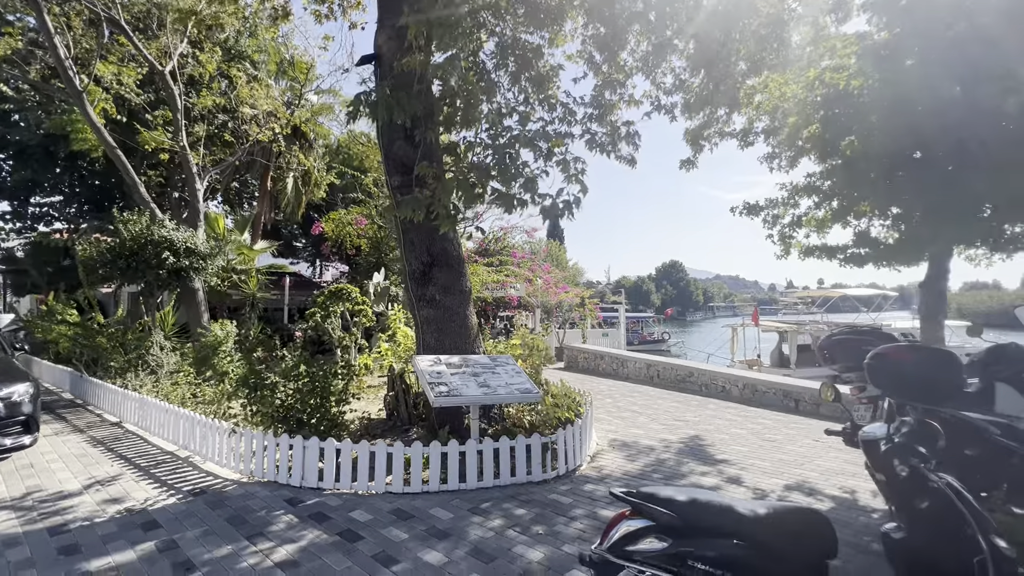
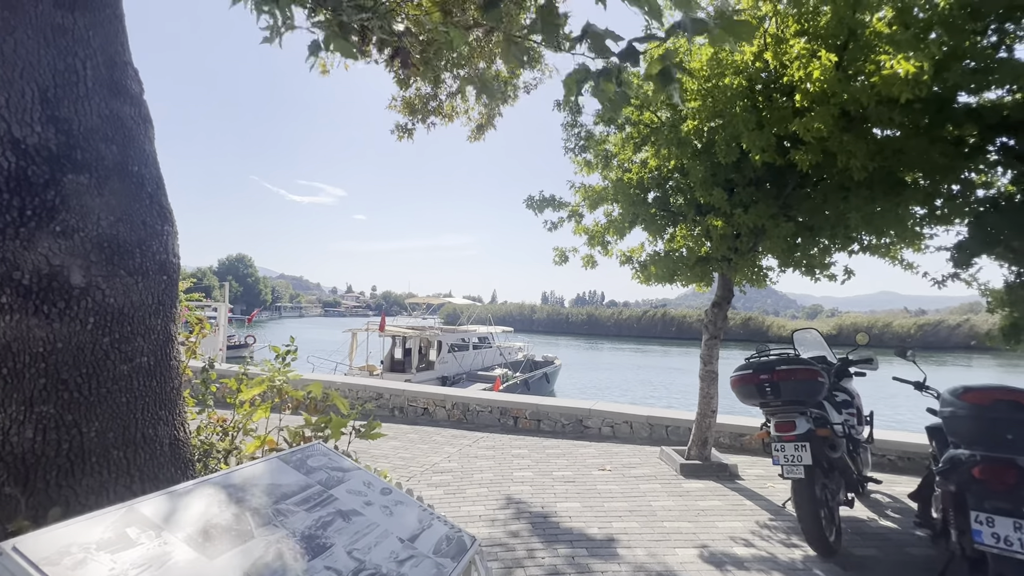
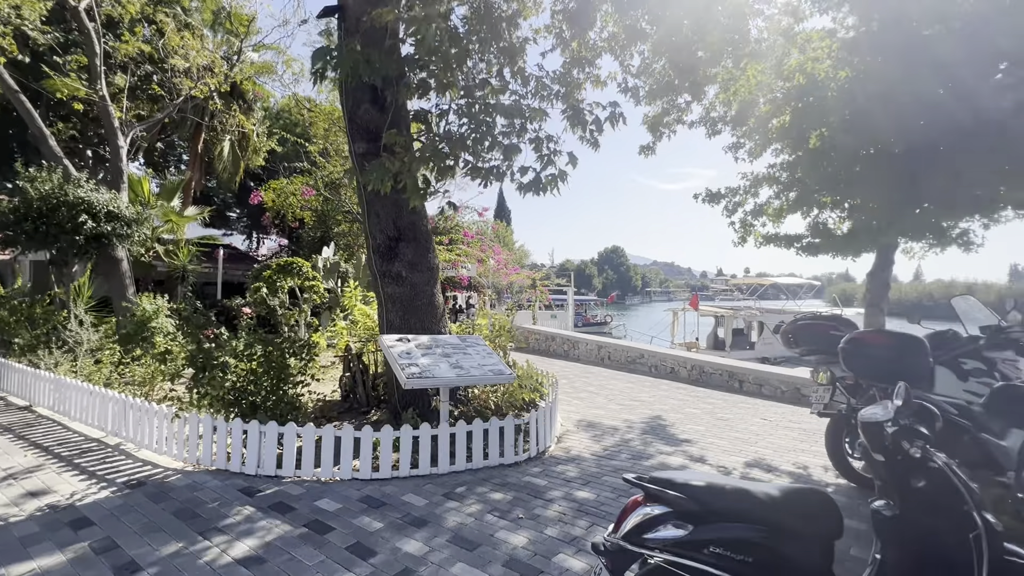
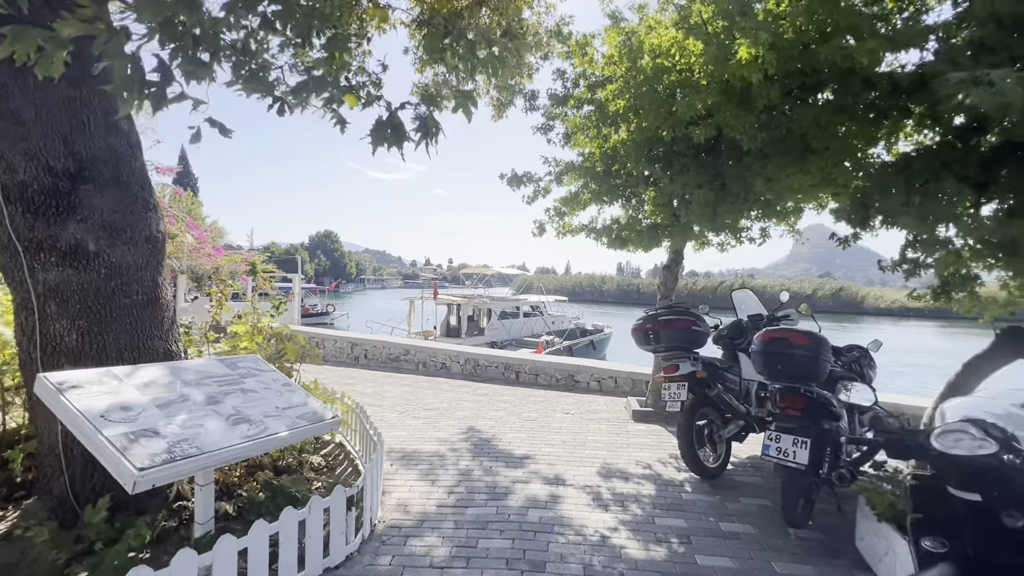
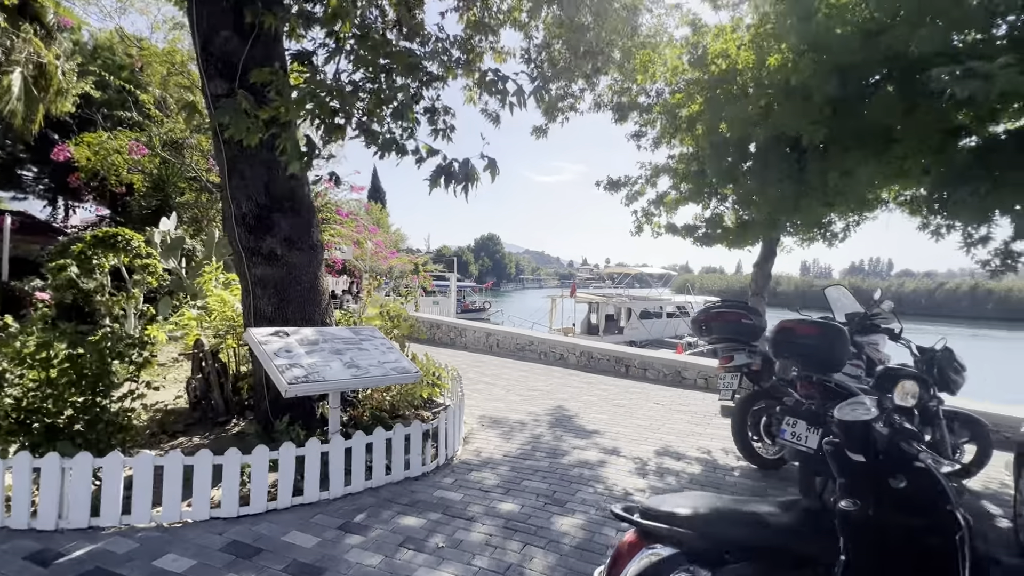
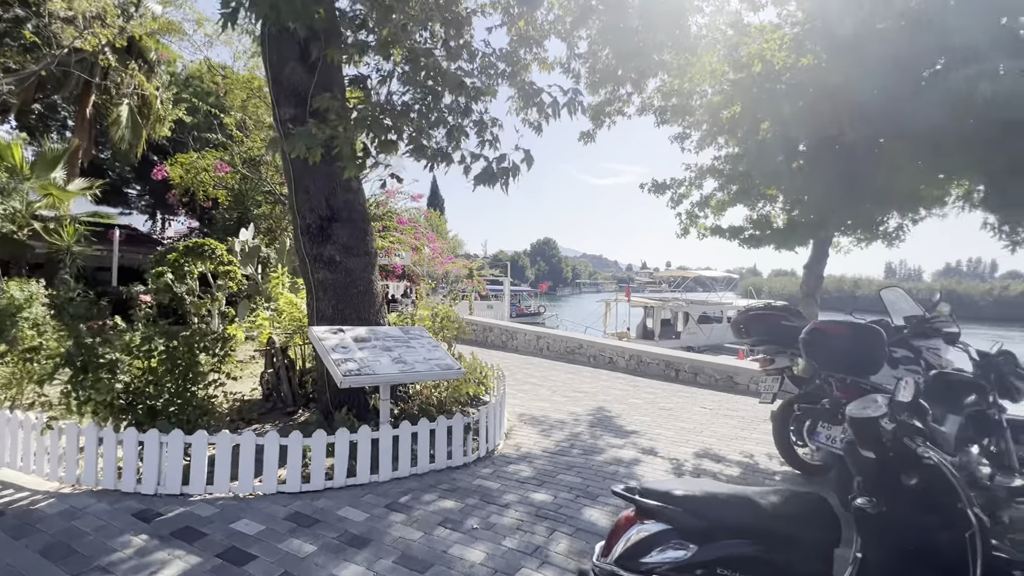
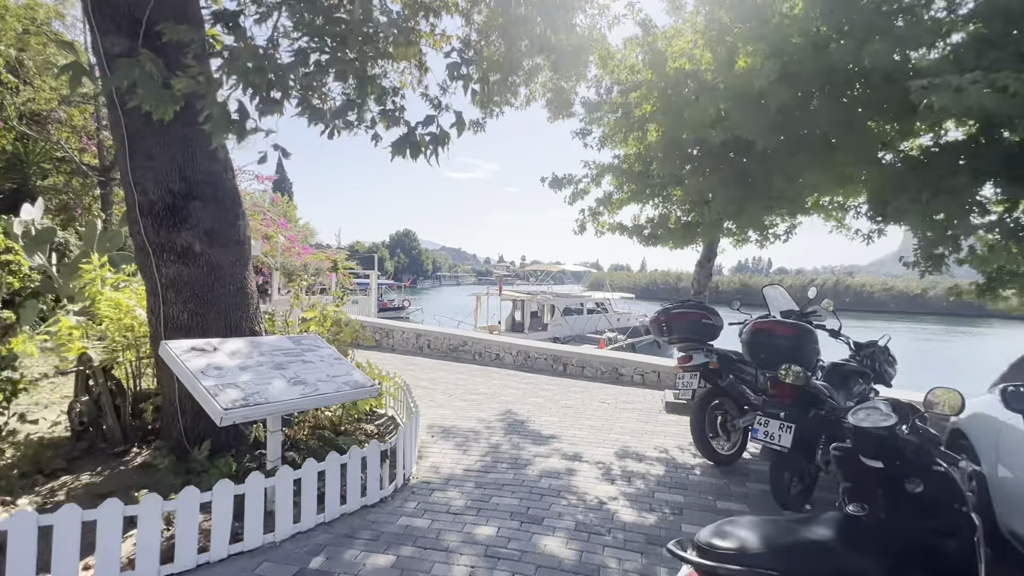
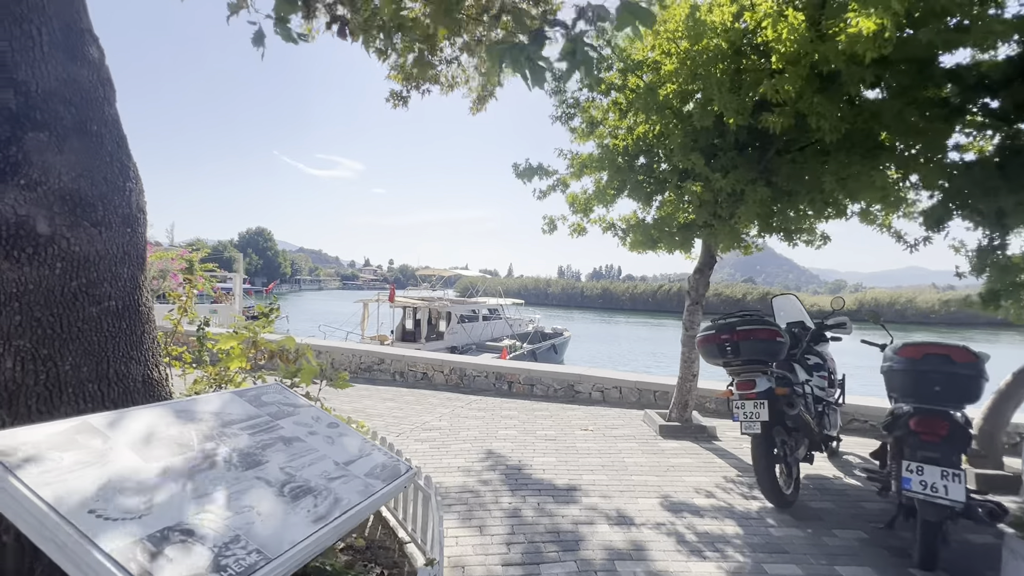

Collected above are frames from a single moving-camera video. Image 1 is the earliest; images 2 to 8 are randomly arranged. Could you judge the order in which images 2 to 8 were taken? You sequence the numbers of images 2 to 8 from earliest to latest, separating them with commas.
3, 6, 5, 7, 4, 8, 2
